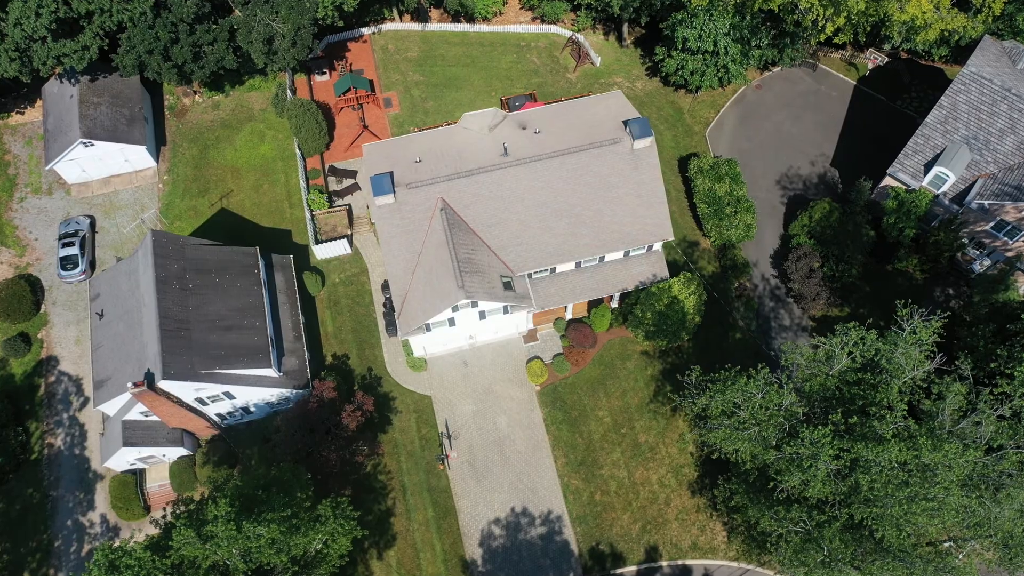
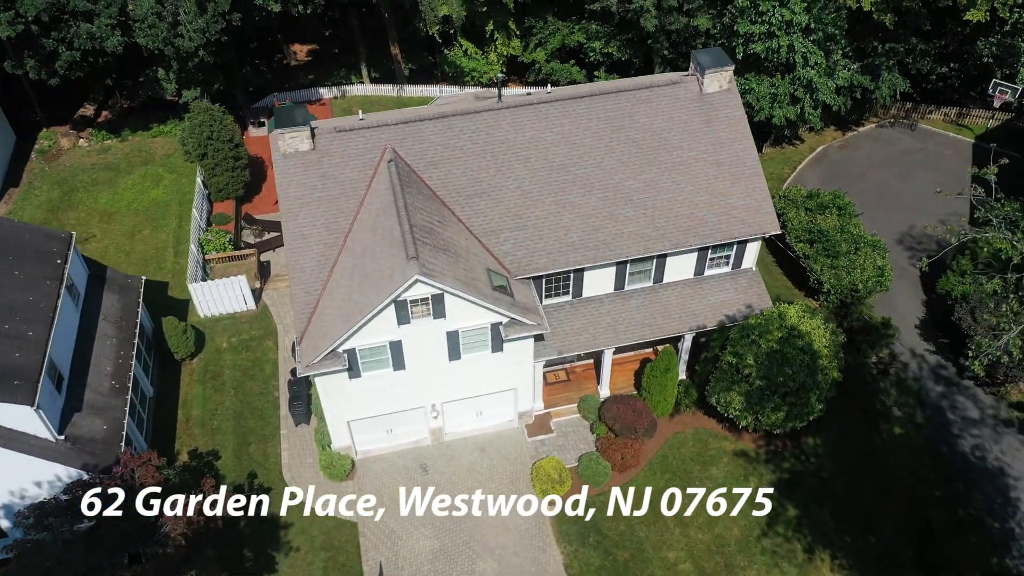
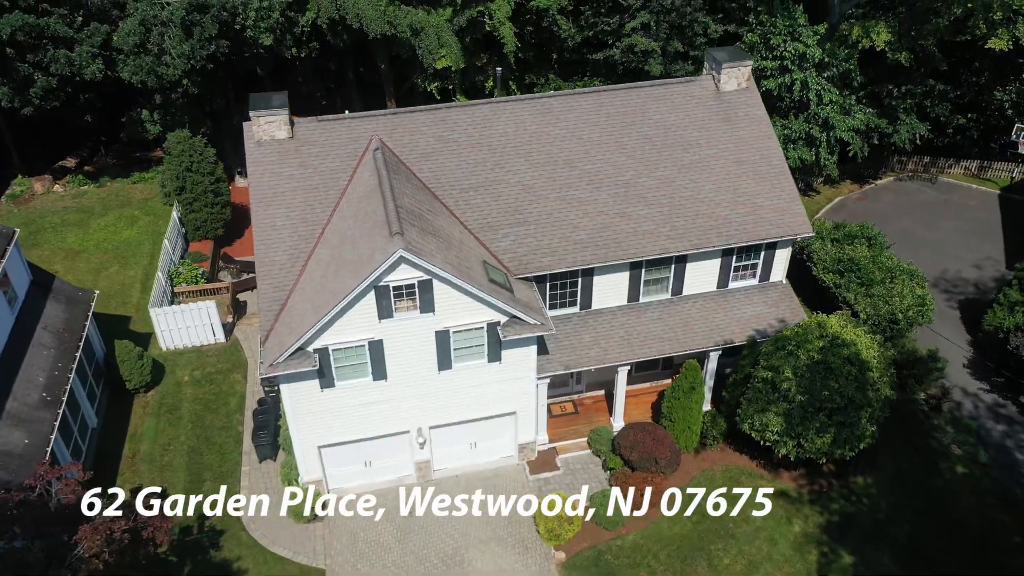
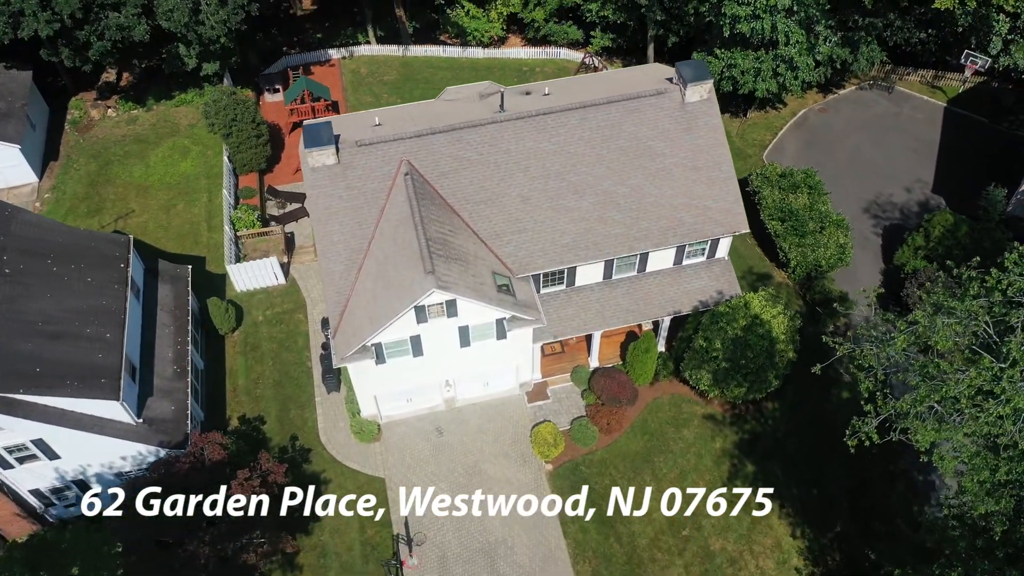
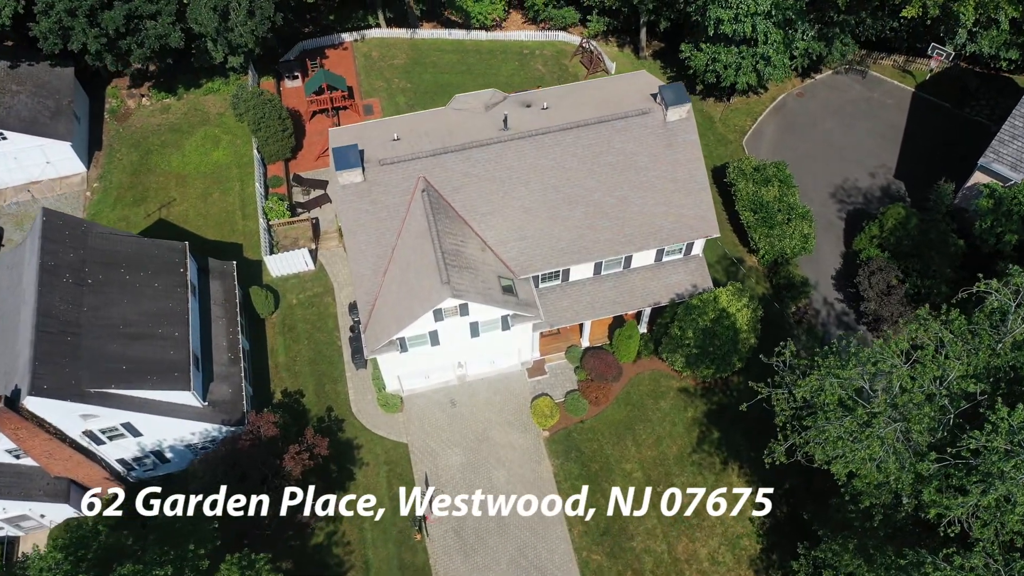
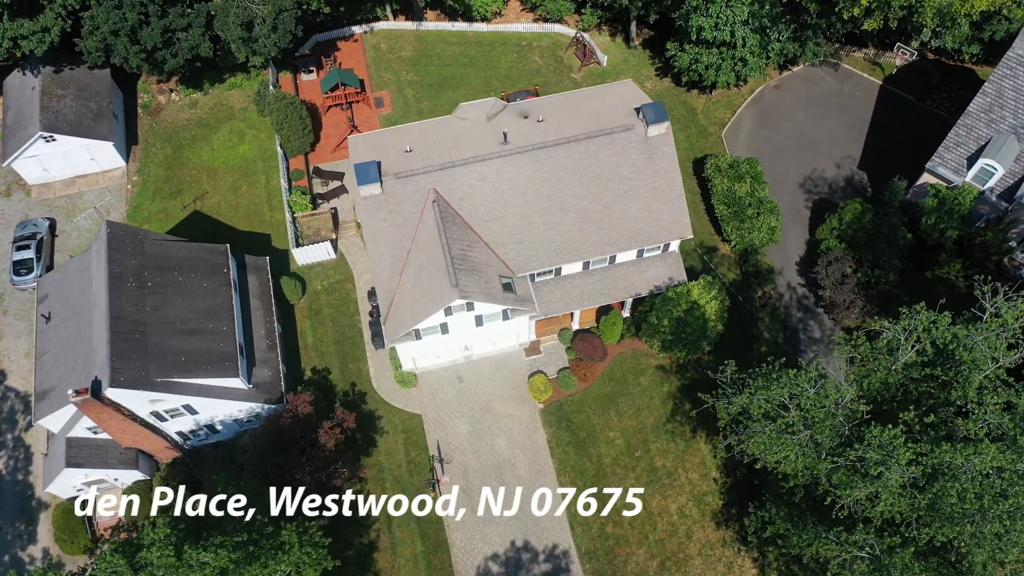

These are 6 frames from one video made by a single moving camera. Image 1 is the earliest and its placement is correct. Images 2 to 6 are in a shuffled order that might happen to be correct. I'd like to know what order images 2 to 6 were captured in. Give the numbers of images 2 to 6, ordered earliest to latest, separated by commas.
6, 5, 4, 2, 3
